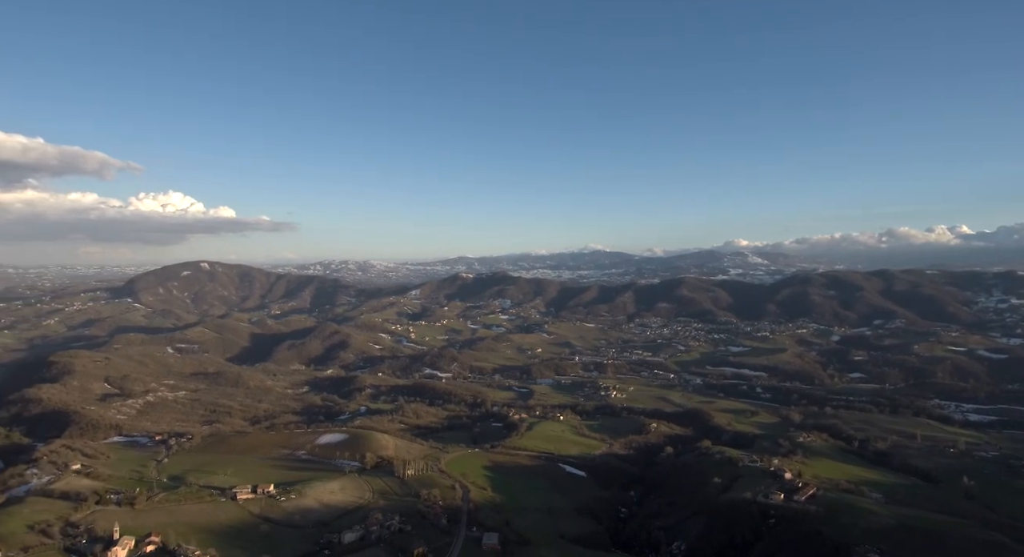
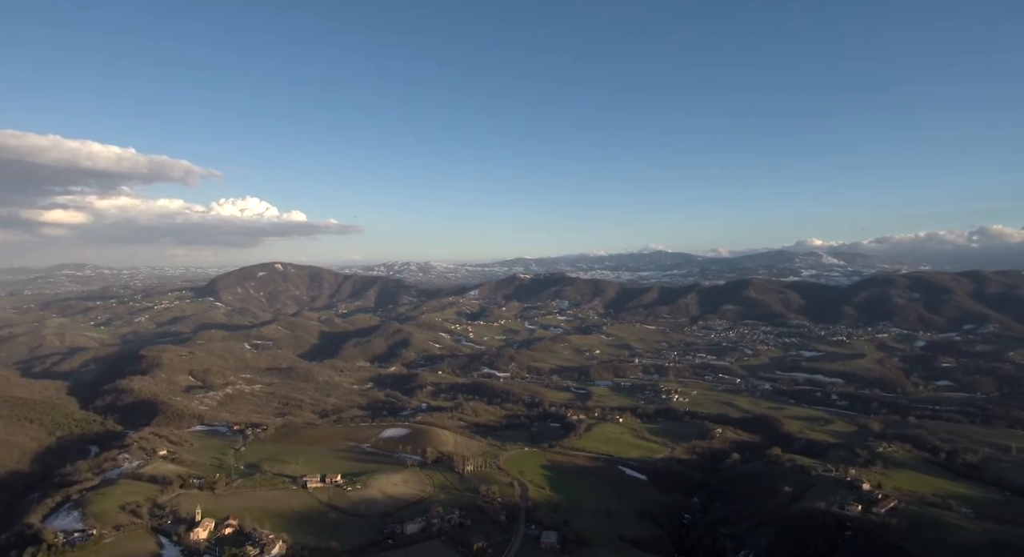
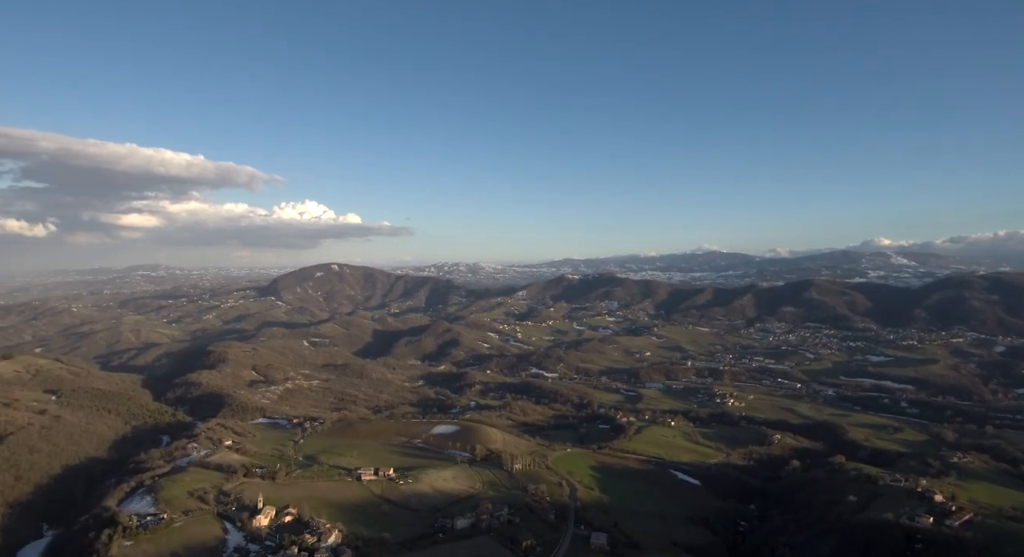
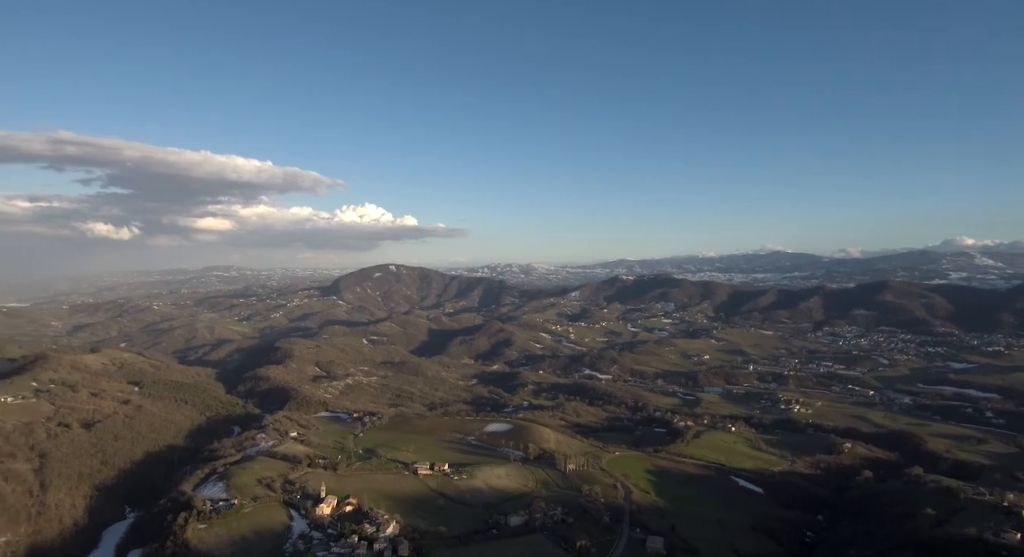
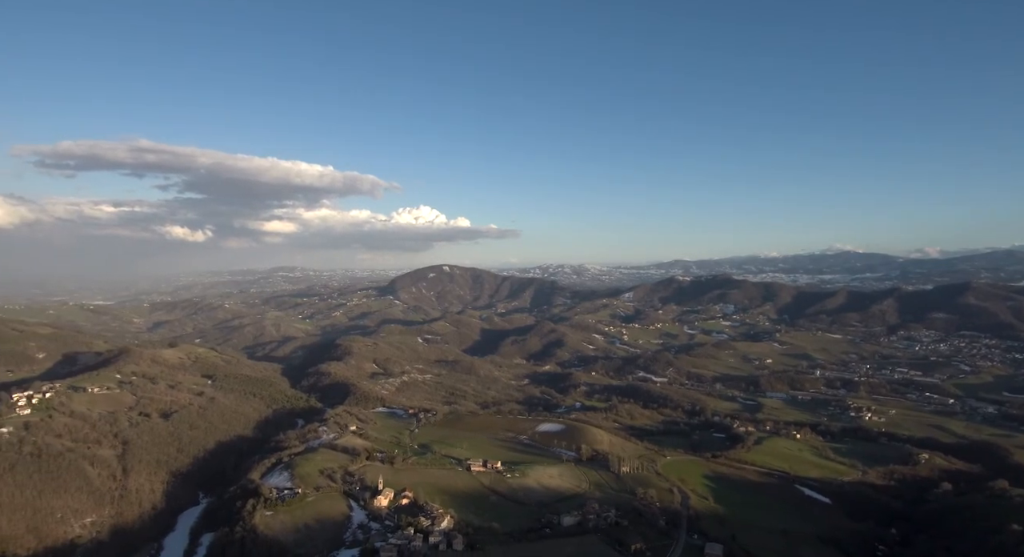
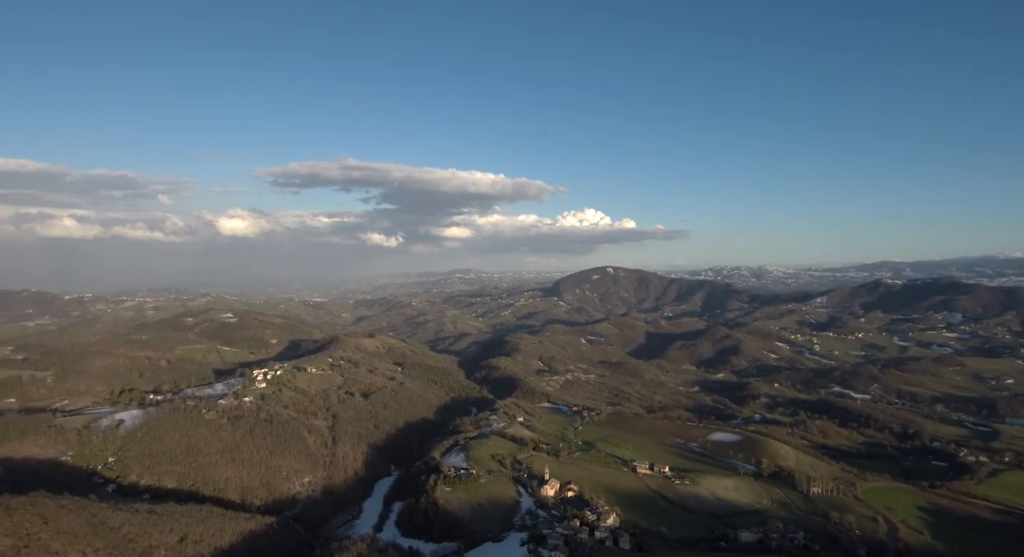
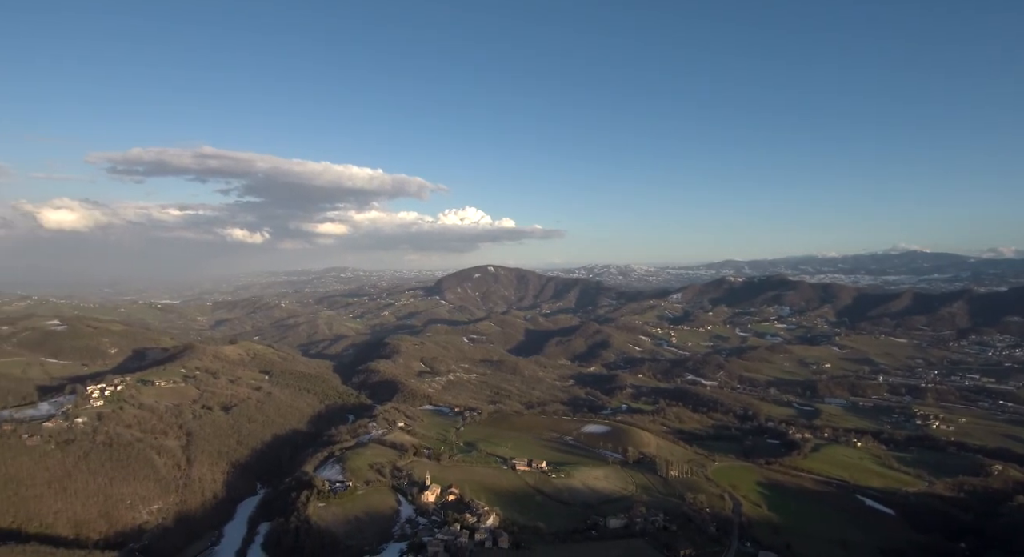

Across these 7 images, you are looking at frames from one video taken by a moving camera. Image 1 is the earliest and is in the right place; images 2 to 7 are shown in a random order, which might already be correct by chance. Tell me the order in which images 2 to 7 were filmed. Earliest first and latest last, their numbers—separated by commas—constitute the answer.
2, 3, 4, 5, 7, 6
